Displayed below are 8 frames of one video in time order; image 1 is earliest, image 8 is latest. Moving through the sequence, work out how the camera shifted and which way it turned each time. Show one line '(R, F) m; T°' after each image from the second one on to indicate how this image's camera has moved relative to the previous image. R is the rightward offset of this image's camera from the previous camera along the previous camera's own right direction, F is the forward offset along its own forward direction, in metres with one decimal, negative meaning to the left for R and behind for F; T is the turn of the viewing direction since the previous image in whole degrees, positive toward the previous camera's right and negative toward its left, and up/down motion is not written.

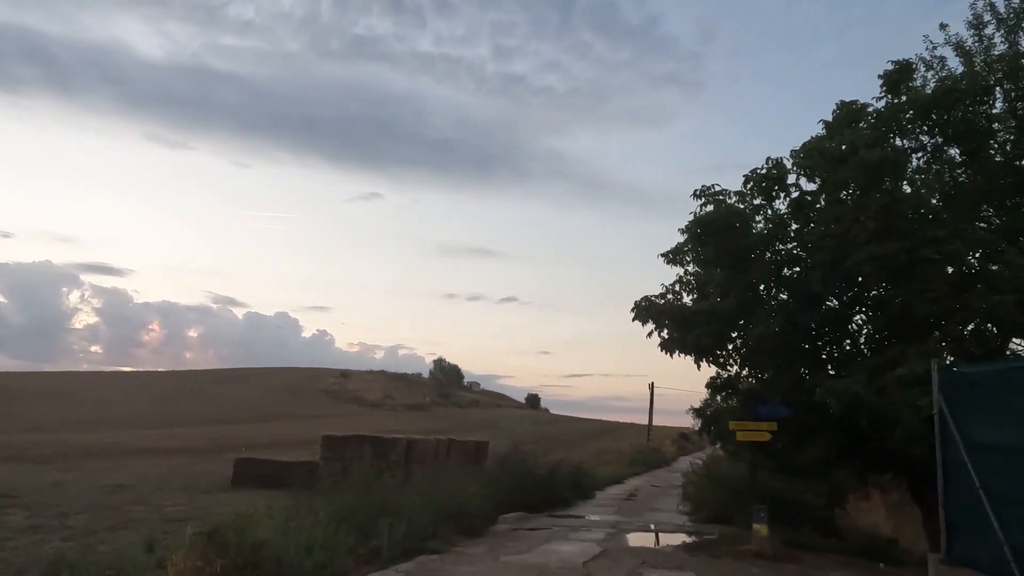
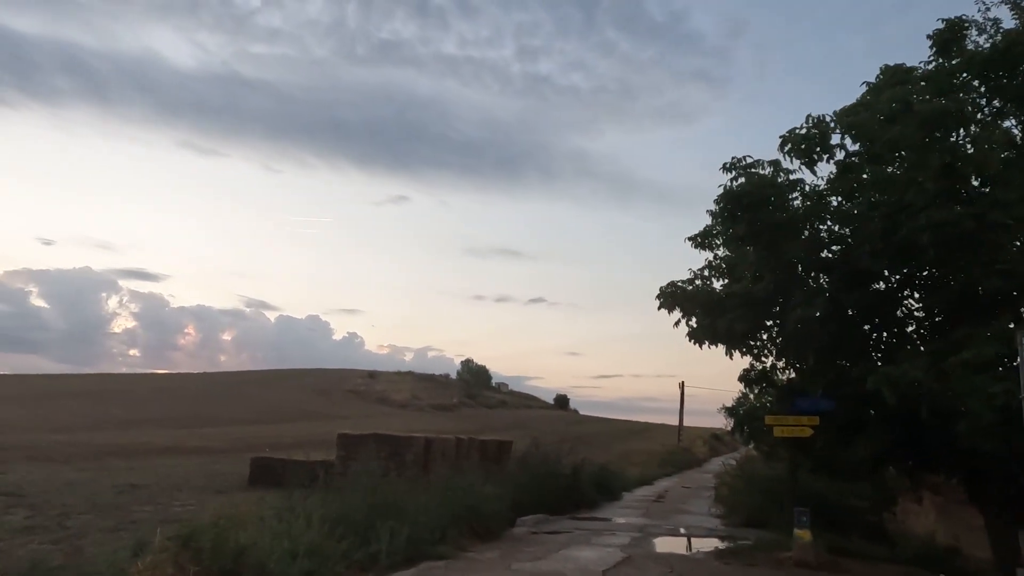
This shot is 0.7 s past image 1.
(+0.3, +1.2) m; -2°
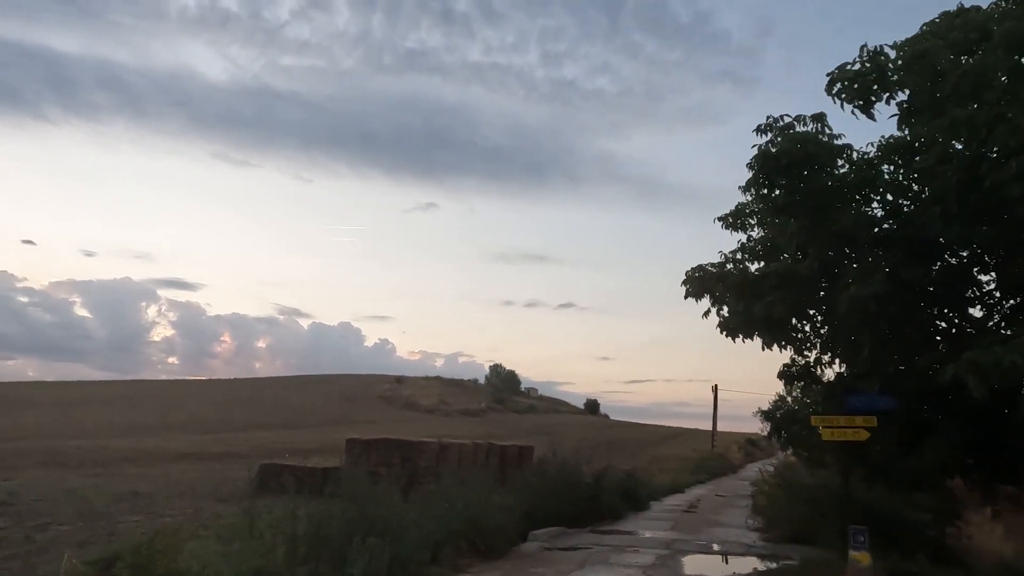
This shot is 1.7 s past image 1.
(+0.5, +1.8) m; -3°
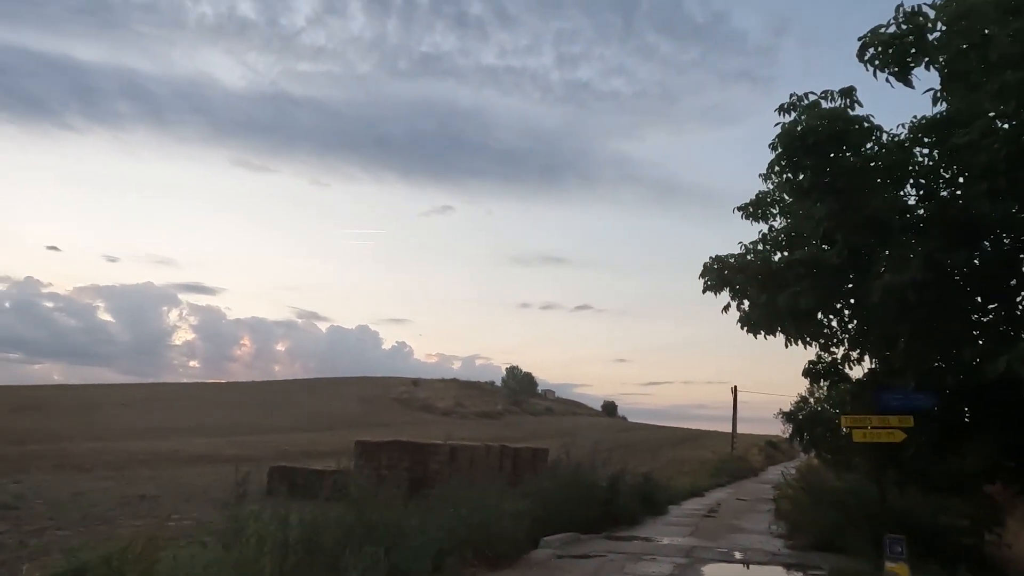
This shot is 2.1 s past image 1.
(+0.2, +0.7) m; -1°
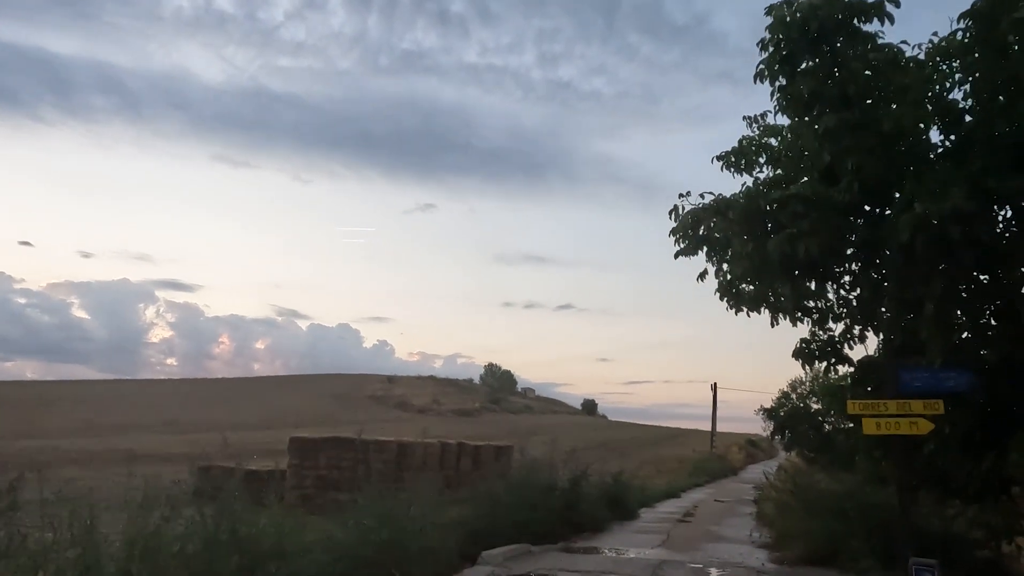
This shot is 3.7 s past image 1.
(+1.0, +2.7) m; +1°
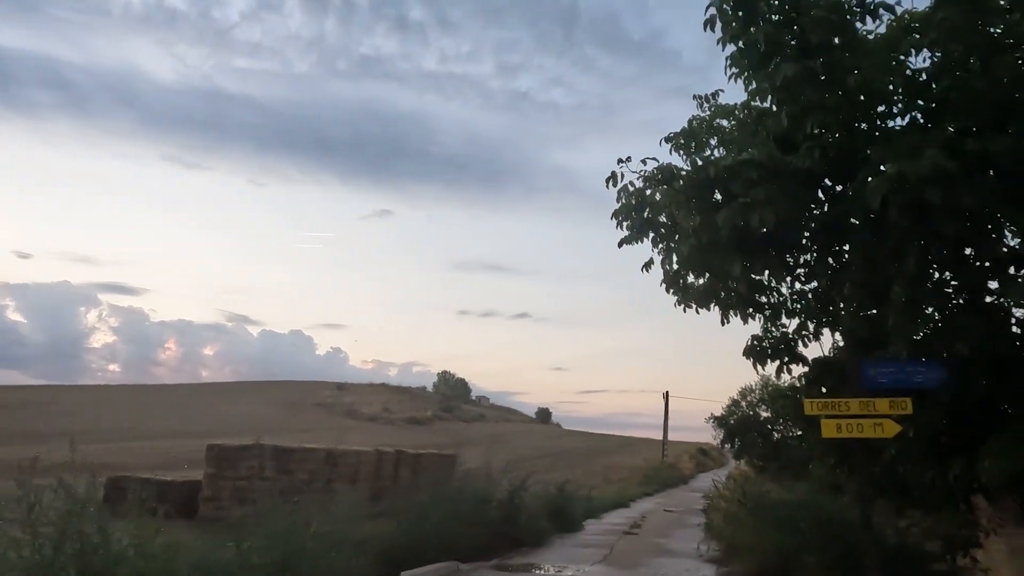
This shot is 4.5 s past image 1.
(+0.5, +1.3) m; +4°
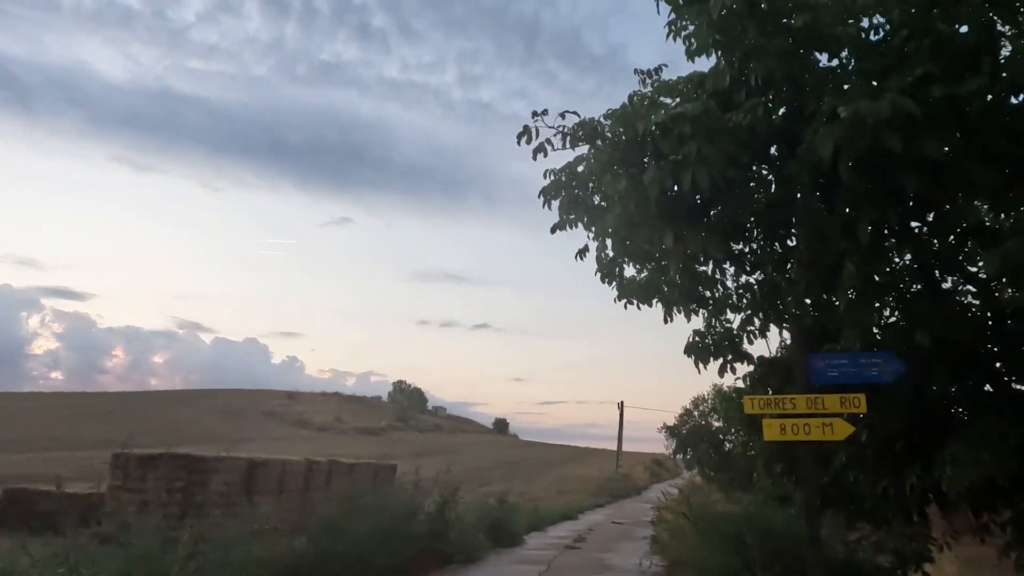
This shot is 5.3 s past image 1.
(+0.7, +1.2) m; +3°
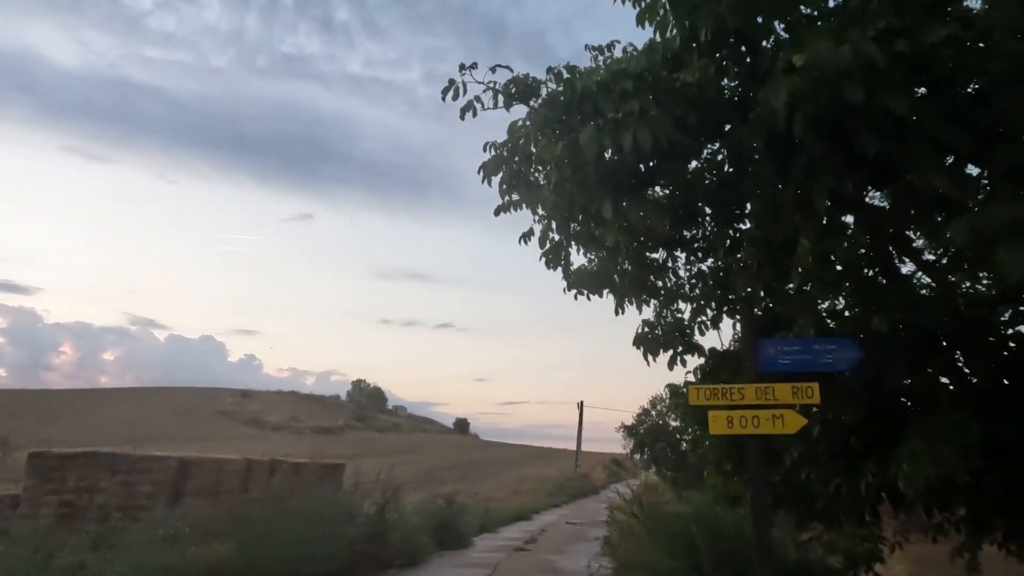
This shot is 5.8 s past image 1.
(+0.4, +0.7) m; +3°
